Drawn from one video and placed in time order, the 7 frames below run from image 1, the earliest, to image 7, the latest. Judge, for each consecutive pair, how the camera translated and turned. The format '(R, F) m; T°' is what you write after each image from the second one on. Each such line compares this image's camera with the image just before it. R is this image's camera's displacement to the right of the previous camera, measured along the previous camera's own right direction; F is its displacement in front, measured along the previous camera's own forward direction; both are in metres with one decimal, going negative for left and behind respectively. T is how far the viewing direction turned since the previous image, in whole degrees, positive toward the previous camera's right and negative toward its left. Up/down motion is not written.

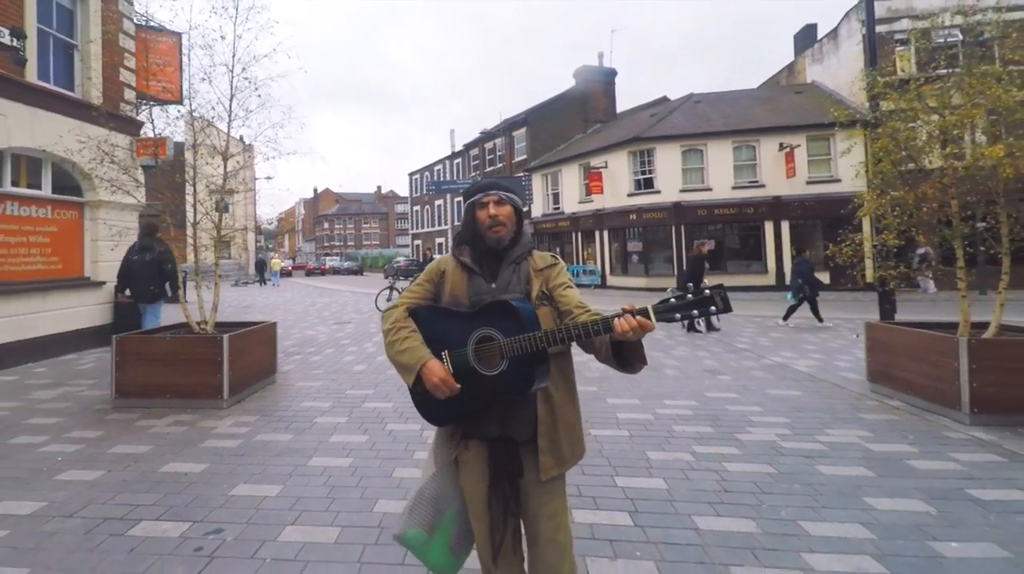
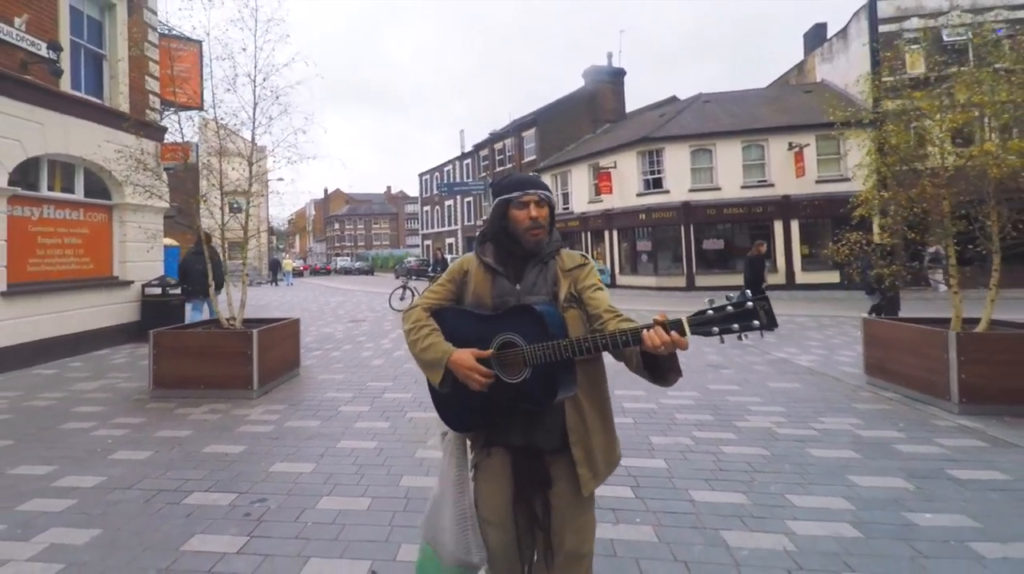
(0.0, -0.4) m; -1°
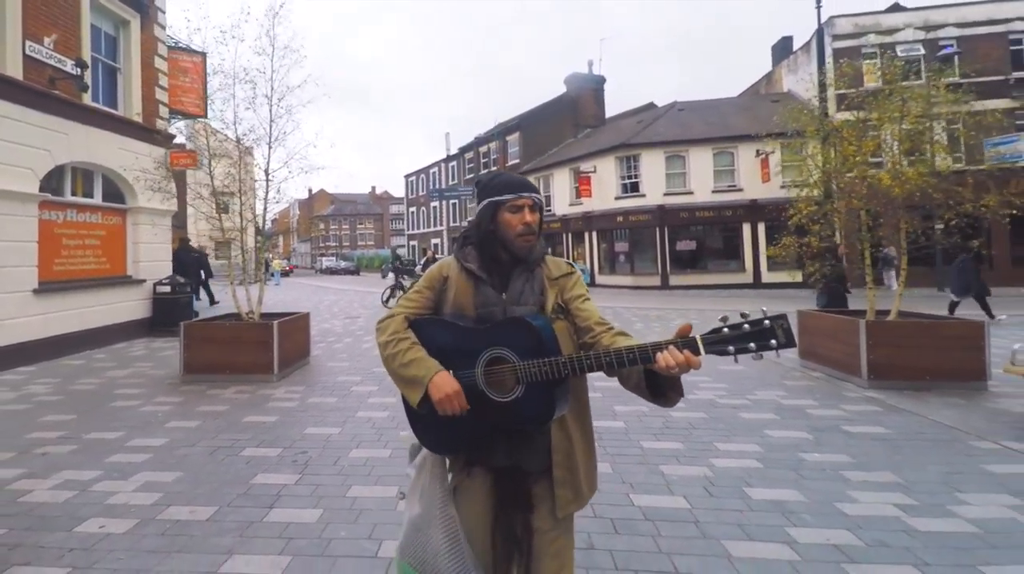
(-0.1, -1.1) m; +2°
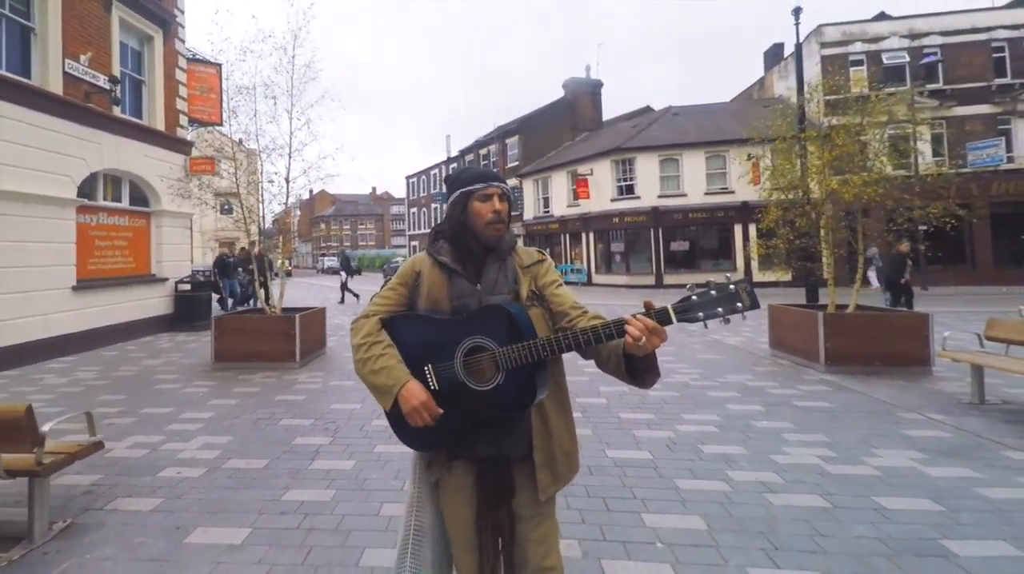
(0.0, -0.9) m; 0°
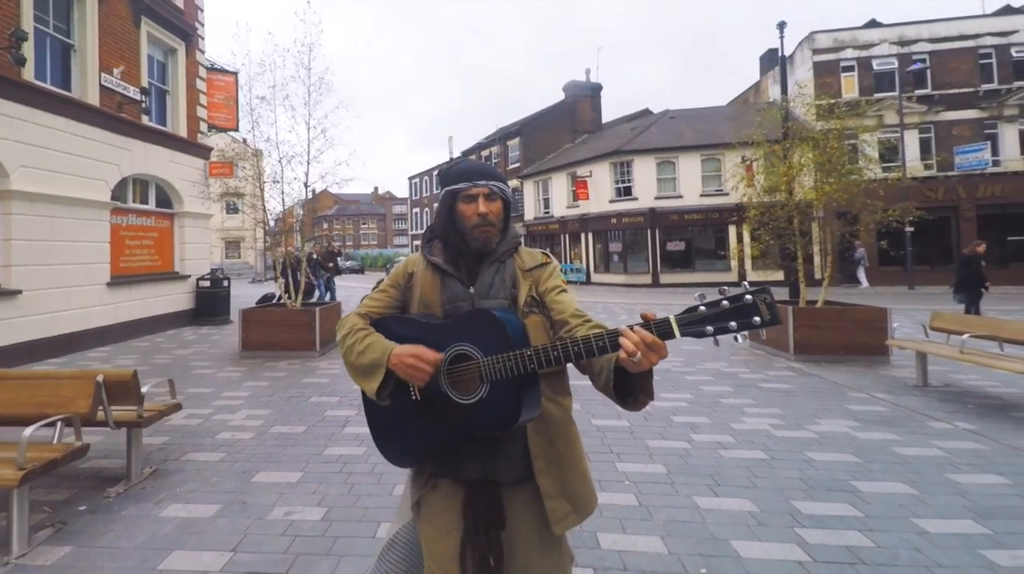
(0.0, -0.8) m; 0°
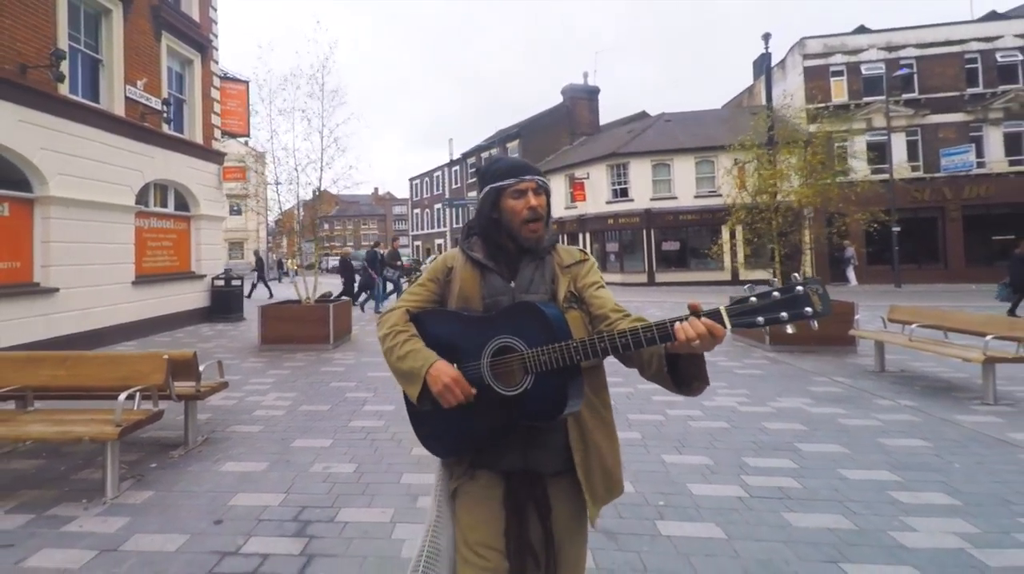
(0.0, -0.8) m; 0°
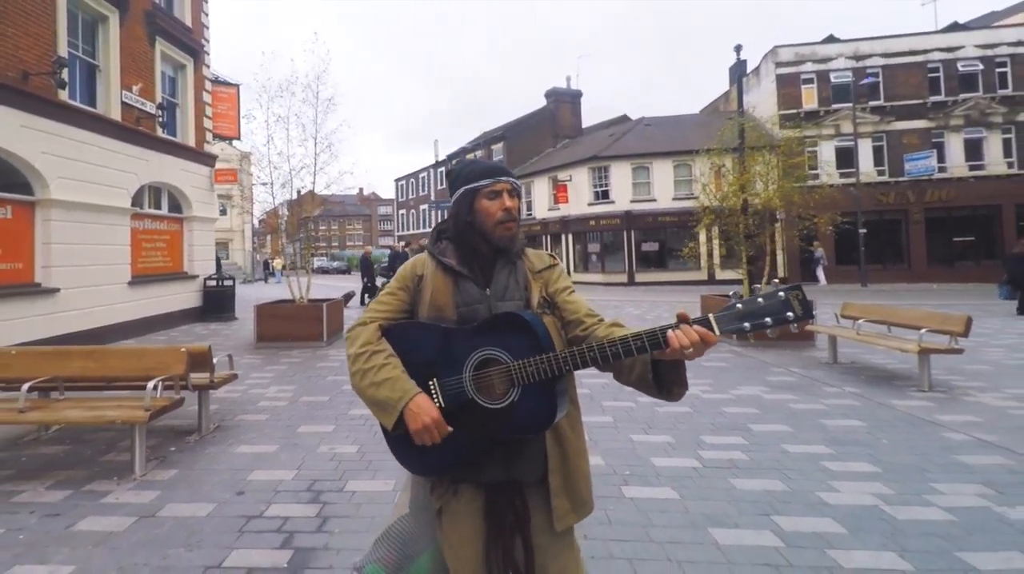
(0.0, -0.6) m; +2°
